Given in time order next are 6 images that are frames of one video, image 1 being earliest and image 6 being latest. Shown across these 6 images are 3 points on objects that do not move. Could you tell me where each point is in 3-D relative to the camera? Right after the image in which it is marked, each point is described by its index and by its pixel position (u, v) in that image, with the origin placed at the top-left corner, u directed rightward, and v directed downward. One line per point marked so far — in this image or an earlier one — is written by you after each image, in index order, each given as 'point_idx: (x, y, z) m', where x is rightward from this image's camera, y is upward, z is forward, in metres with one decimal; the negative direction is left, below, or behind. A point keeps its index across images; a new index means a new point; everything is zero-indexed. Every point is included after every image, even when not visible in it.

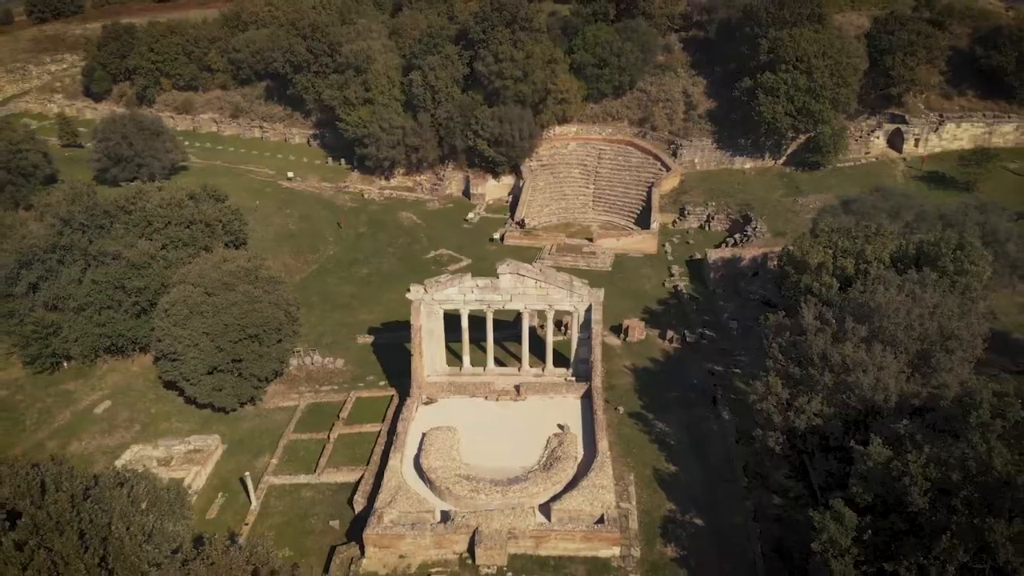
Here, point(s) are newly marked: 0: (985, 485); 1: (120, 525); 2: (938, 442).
0: (+11.5, -4.8, +16.0) m
1: (-10.6, -6.3, +18.3) m
2: (+11.3, -4.1, +17.6) m
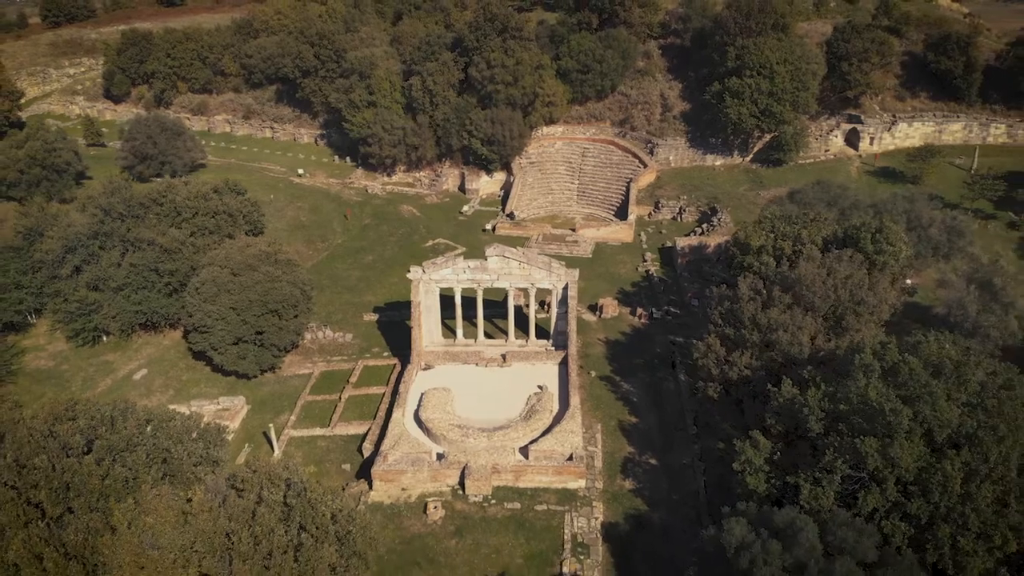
0: (+10.8, -3.8, +20.4) m
1: (-11.3, -5.4, +22.7) m
2: (+10.6, -3.1, +21.9) m
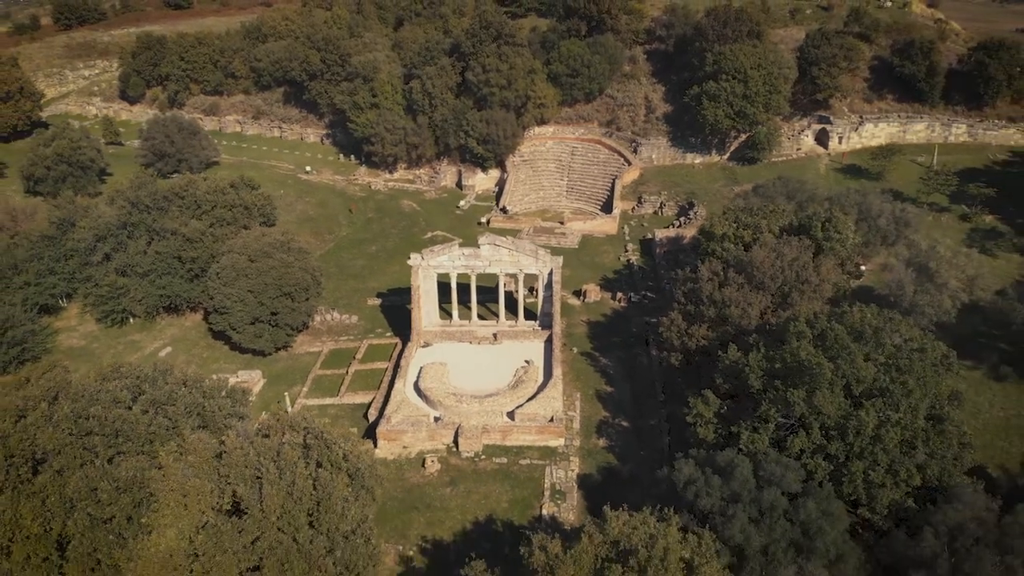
0: (+10.2, -3.0, +24.0) m
1: (-11.9, -4.5, +26.3) m
2: (+10.0, -2.3, +25.5) m
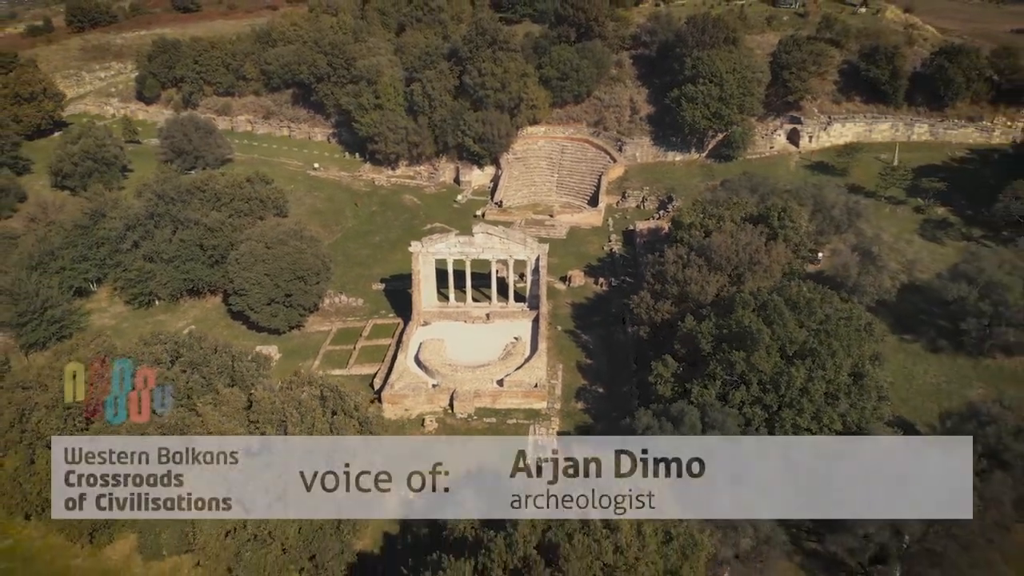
0: (+9.6, -2.0, +28.0) m
1: (-12.5, -3.5, +30.4) m
2: (+9.4, -1.3, +29.6) m
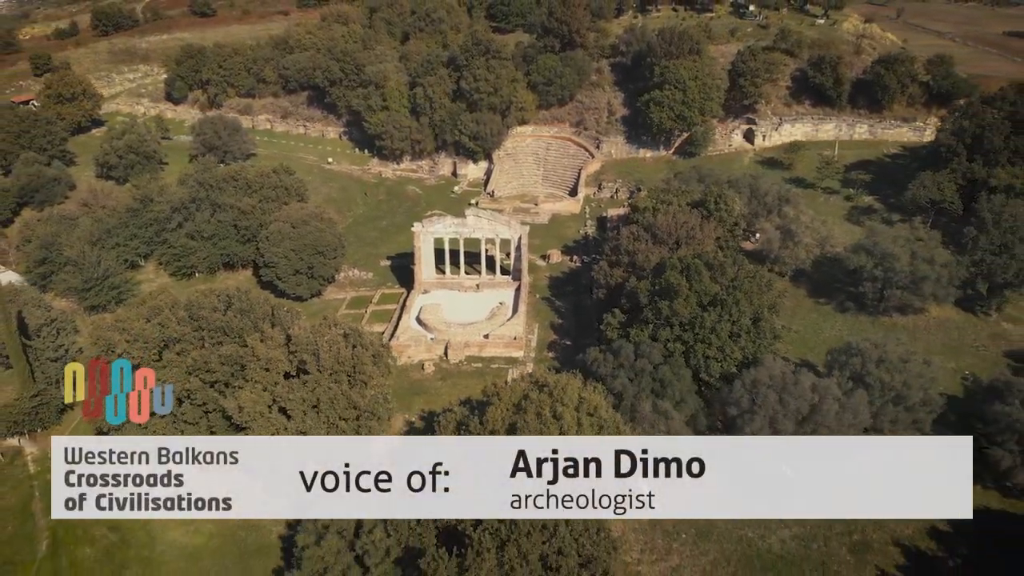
0: (+8.5, -0.2, +35.9) m
1: (-13.6, -1.5, +38.3) m
2: (+8.4, +0.6, +37.5) m
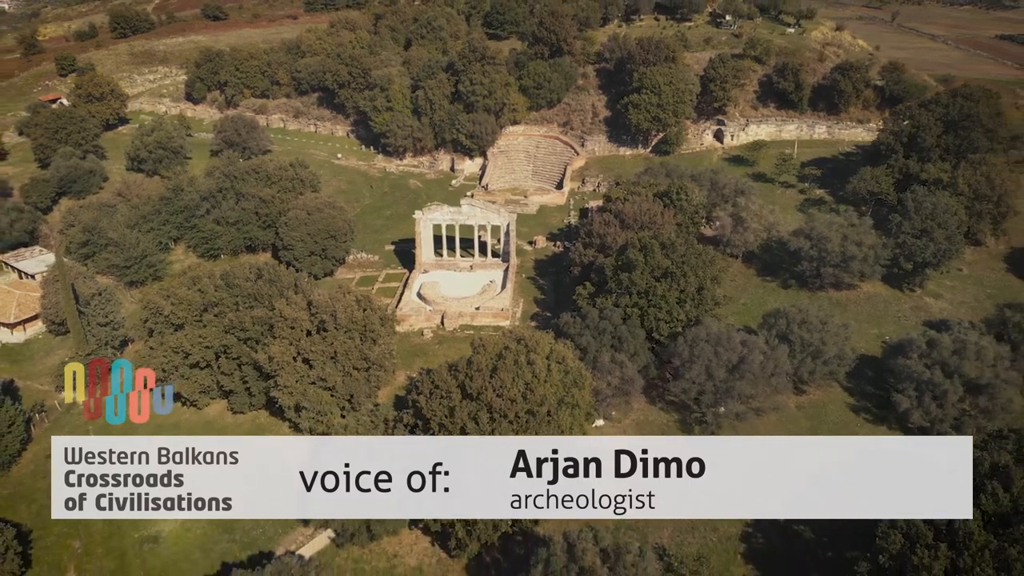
0: (+7.6, +1.5, +42.6) m
1: (-14.5, +0.2, +45.0) m
2: (+7.4, +2.2, +44.2) m
